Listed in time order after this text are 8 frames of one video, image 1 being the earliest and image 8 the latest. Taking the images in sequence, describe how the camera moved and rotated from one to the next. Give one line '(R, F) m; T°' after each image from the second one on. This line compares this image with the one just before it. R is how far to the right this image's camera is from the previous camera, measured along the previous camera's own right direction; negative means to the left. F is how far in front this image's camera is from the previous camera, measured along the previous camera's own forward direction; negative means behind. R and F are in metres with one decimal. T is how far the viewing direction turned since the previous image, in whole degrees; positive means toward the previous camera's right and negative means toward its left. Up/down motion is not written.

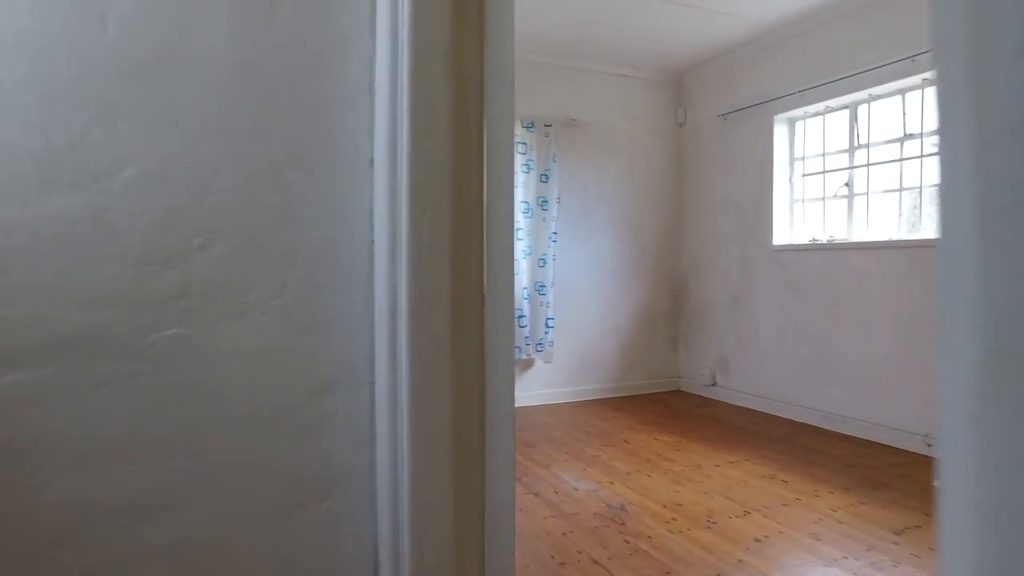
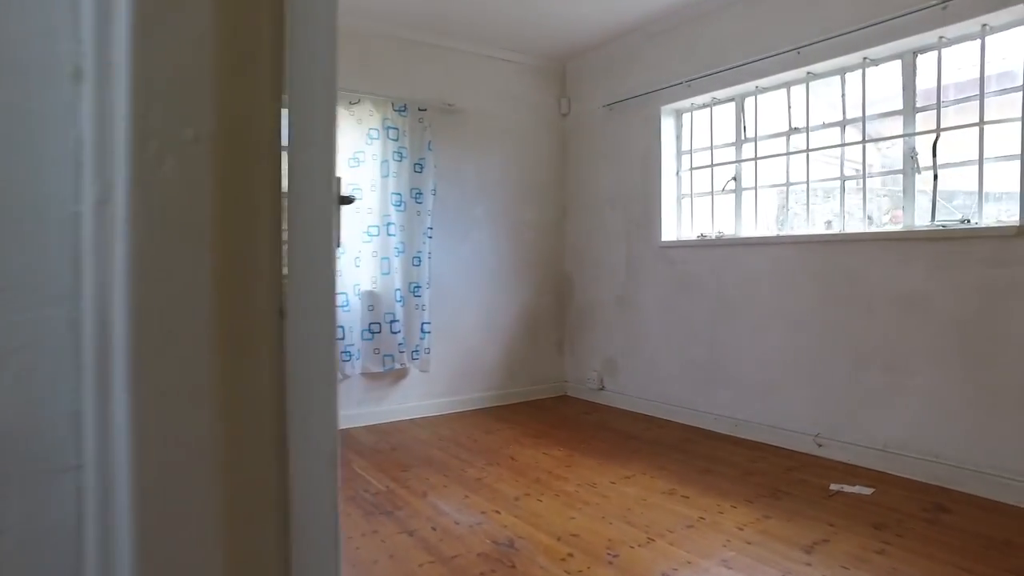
(0.0, +0.4) m; +11°
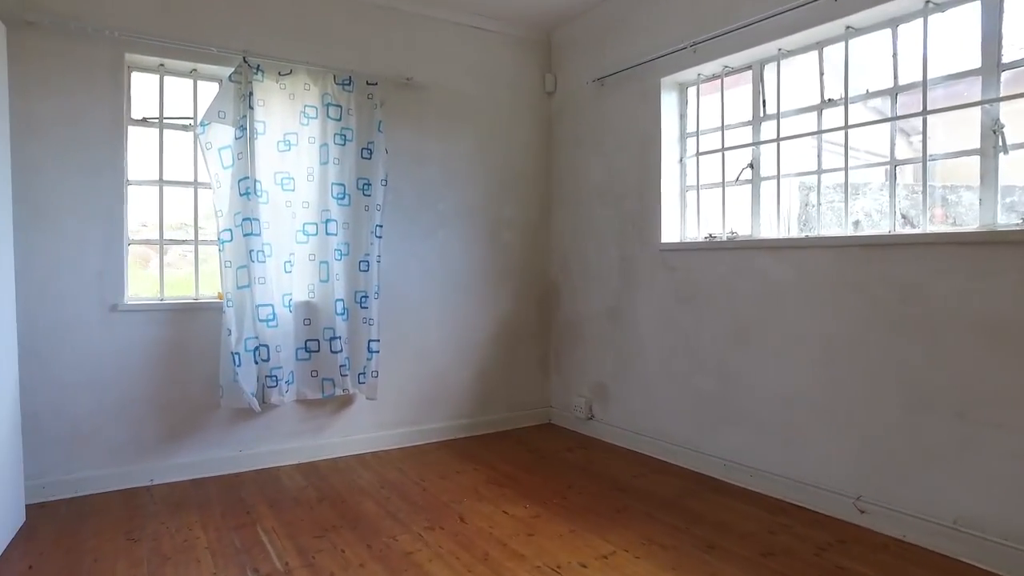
(+0.2, +0.7) m; -1°
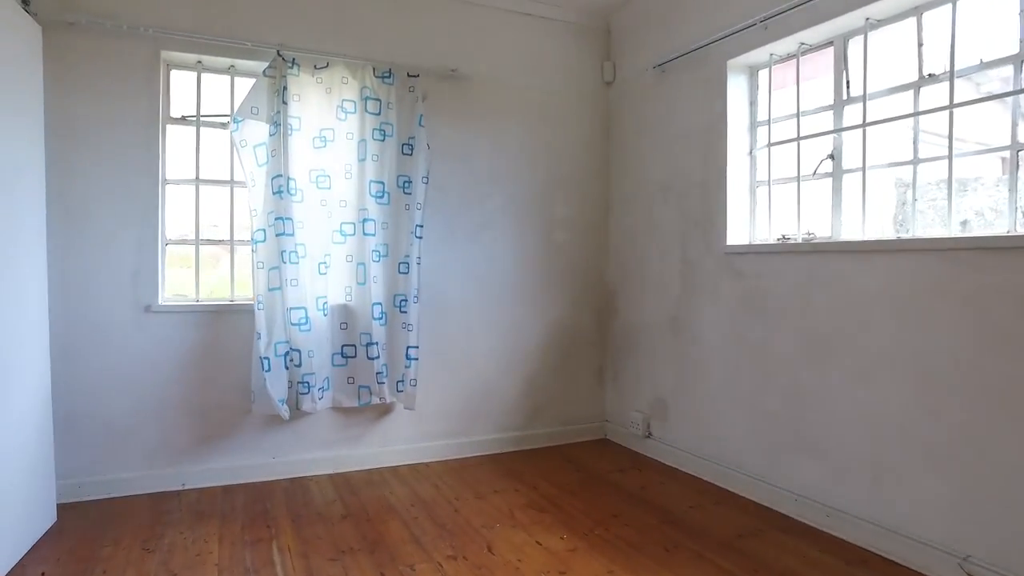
(+0.2, +0.3) m; -7°
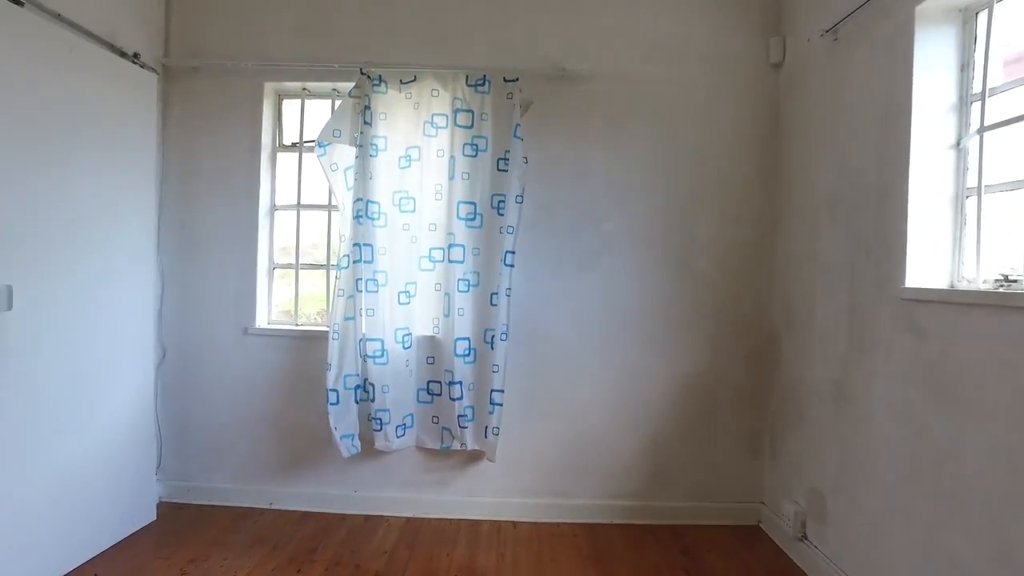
(+0.7, +0.6) m; -25°
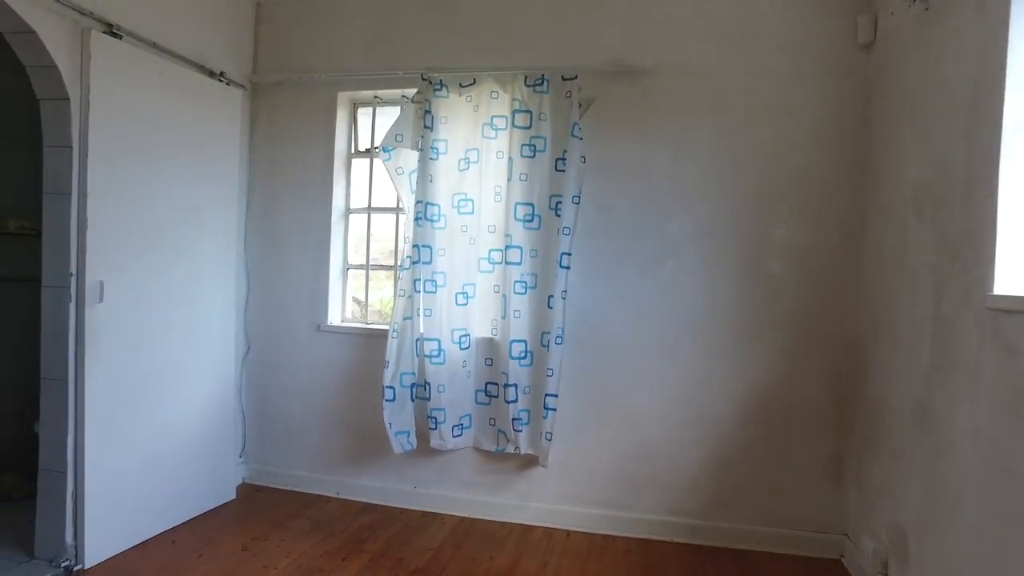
(+0.3, +0.1) m; -12°
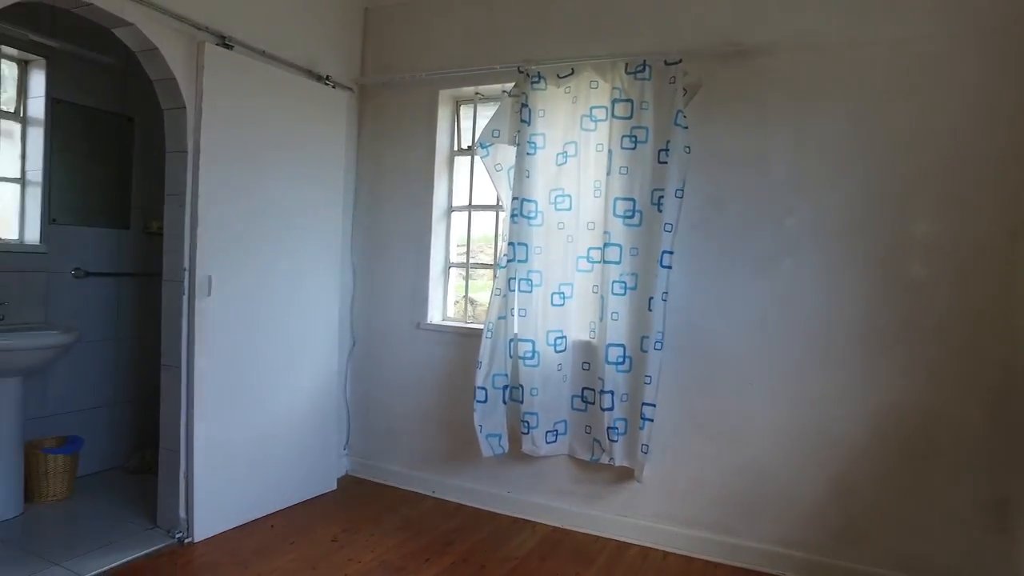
(+0.2, +0.1) m; -12°
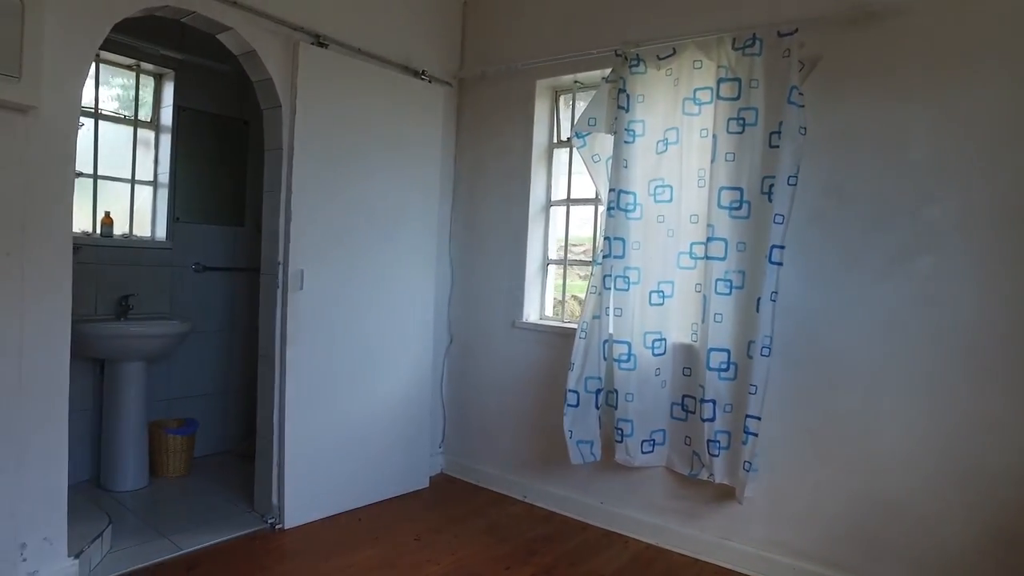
(+0.1, +0.1) m; -11°
